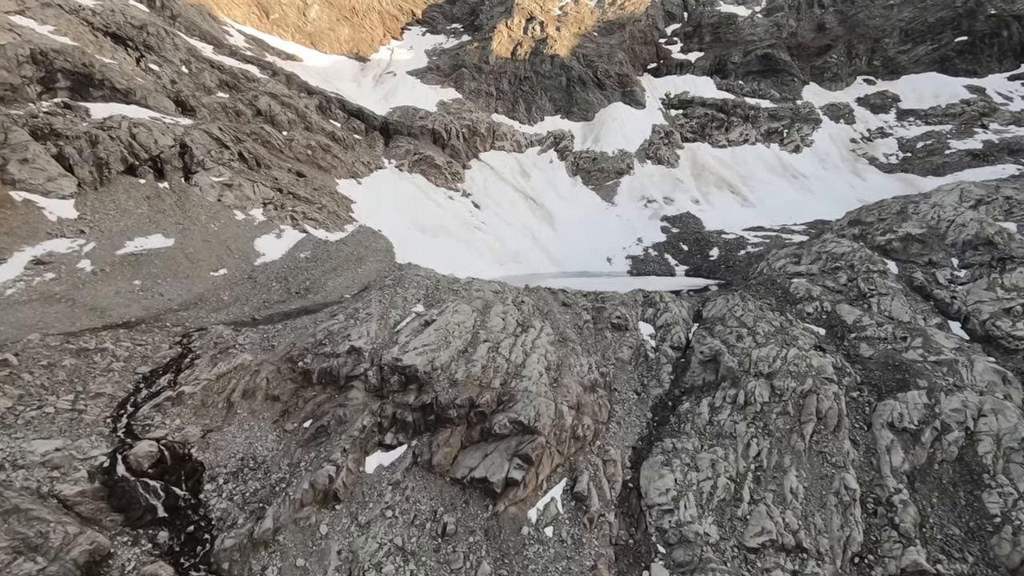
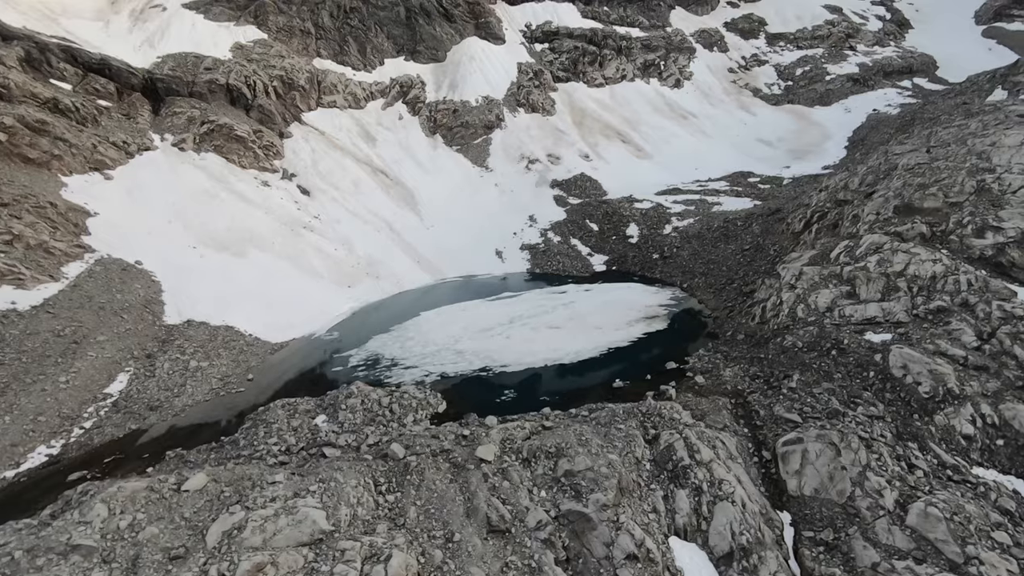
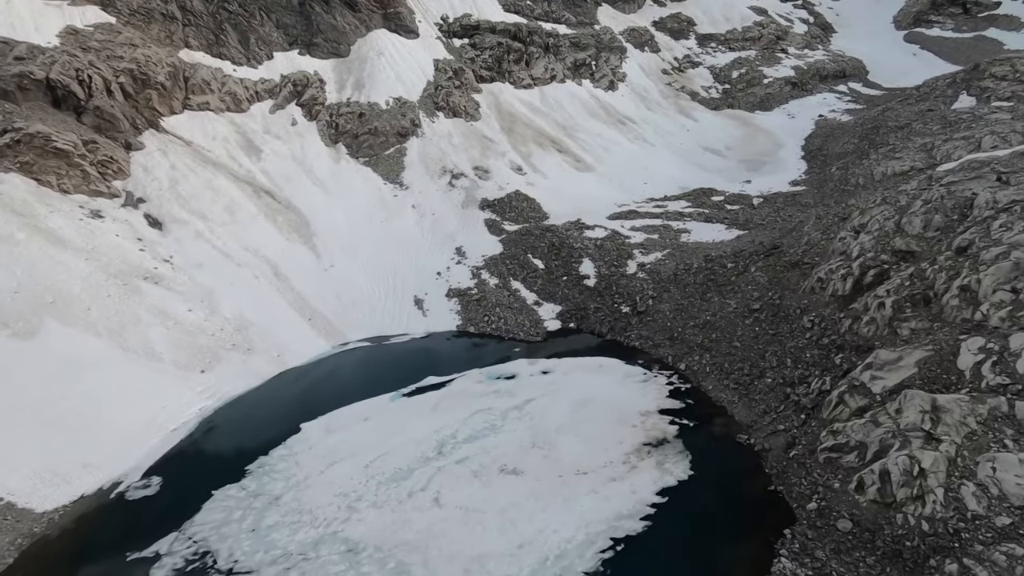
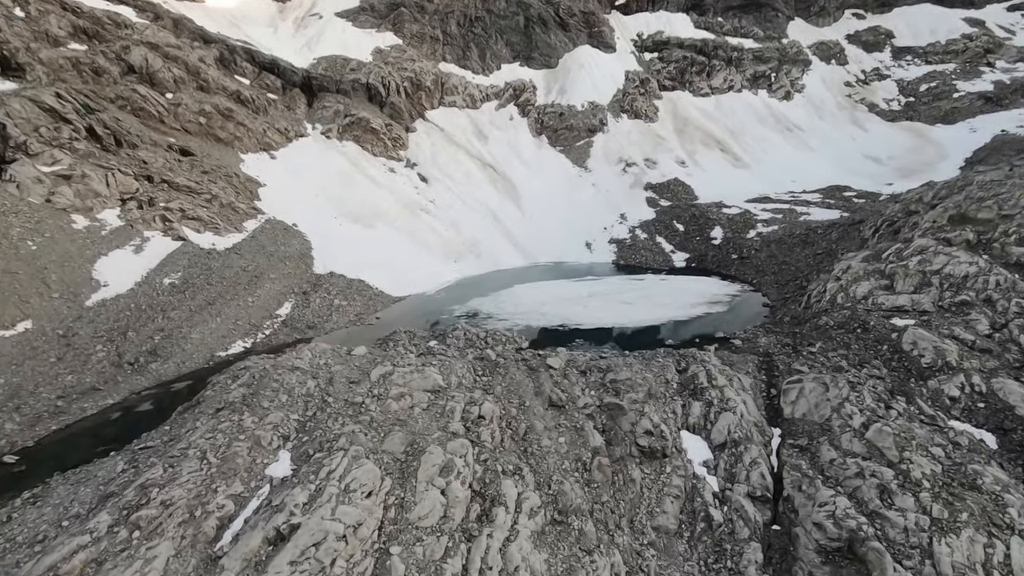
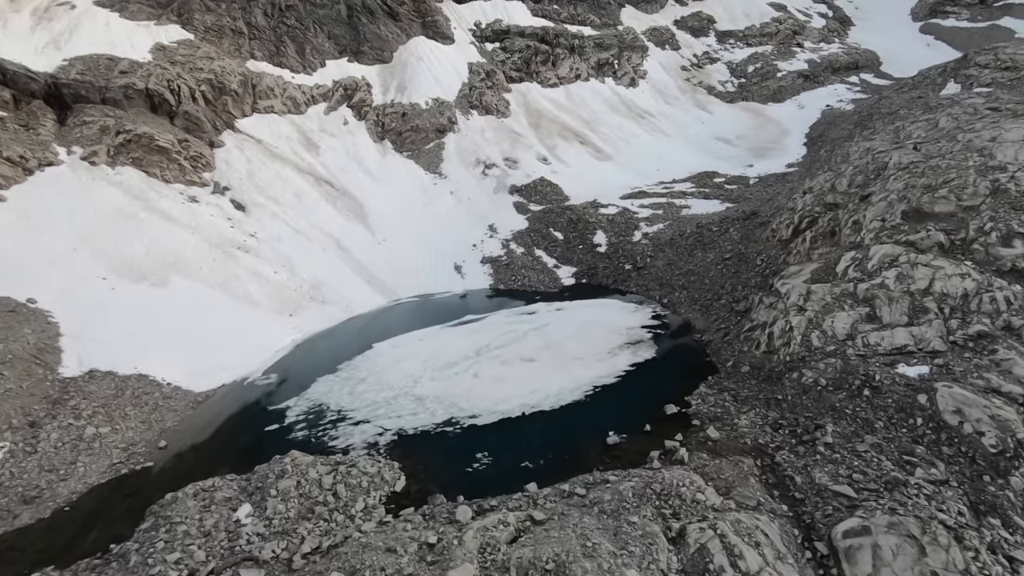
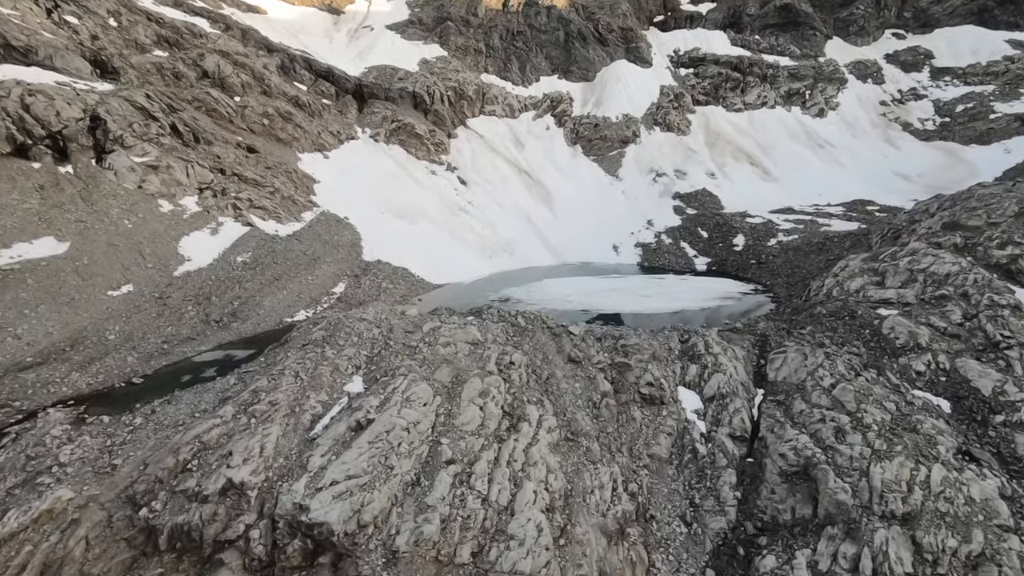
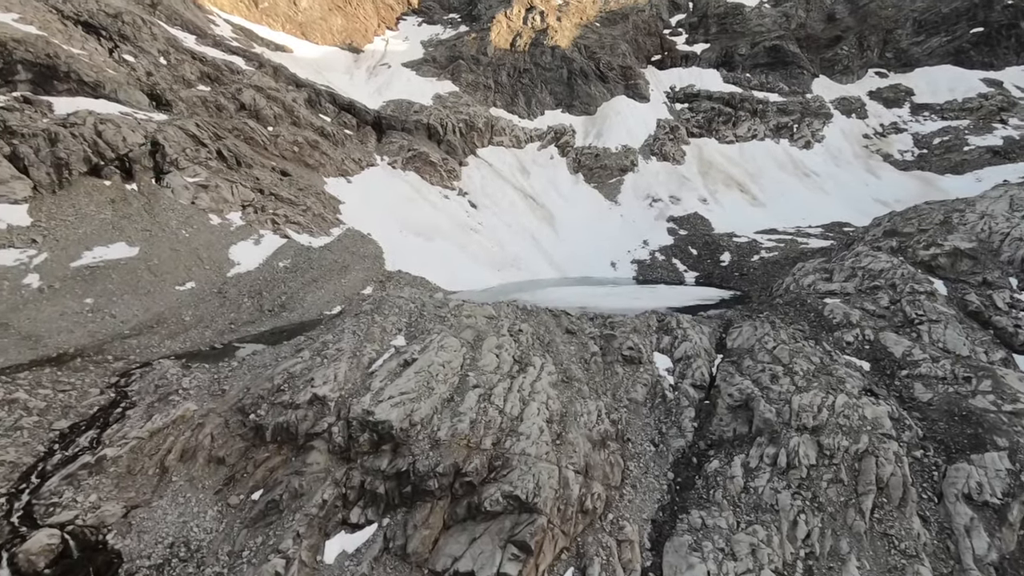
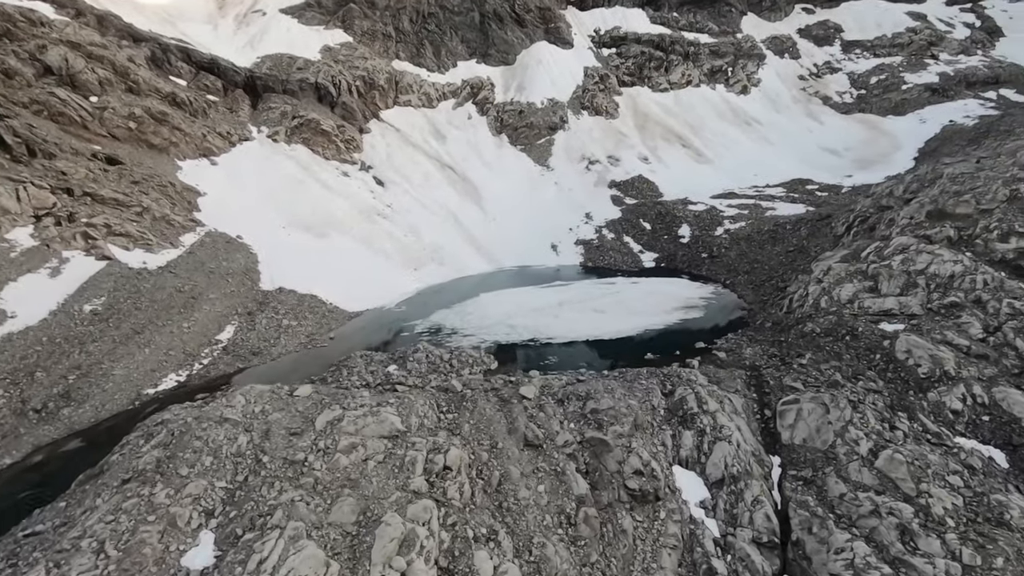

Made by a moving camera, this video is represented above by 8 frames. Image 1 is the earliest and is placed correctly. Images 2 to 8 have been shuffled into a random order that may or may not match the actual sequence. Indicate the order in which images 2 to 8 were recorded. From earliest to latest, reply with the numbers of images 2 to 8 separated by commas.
7, 6, 4, 8, 2, 5, 3
